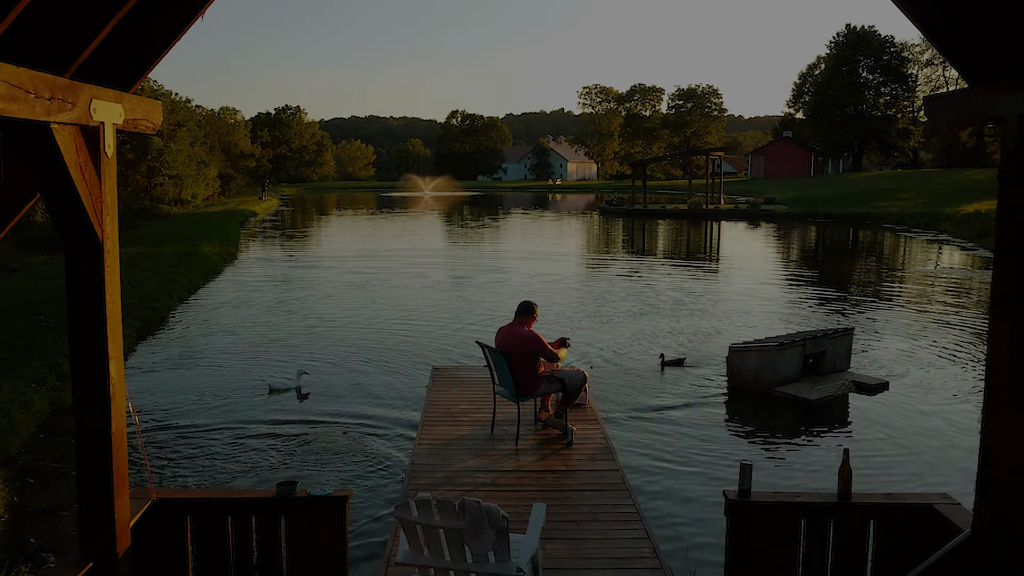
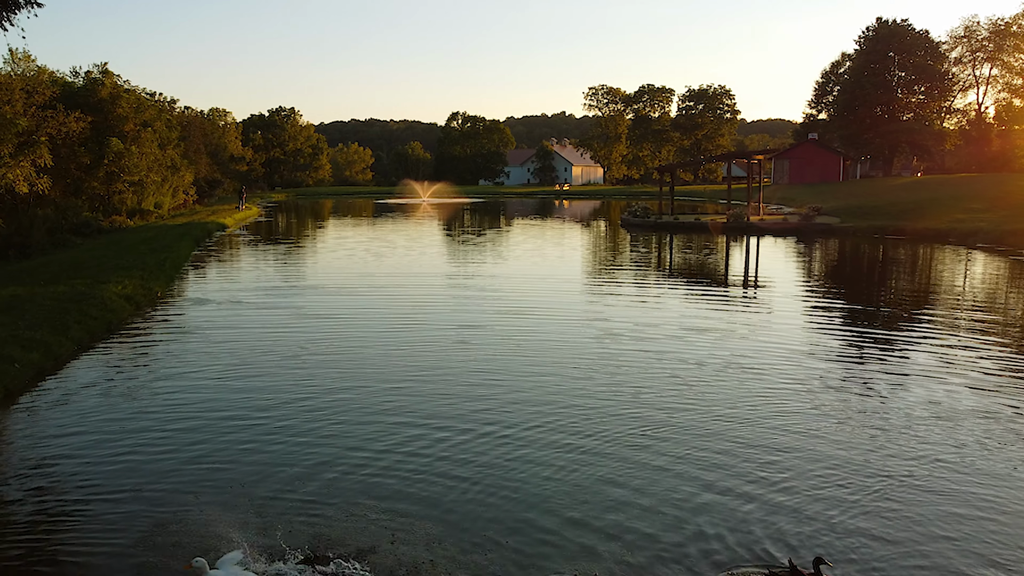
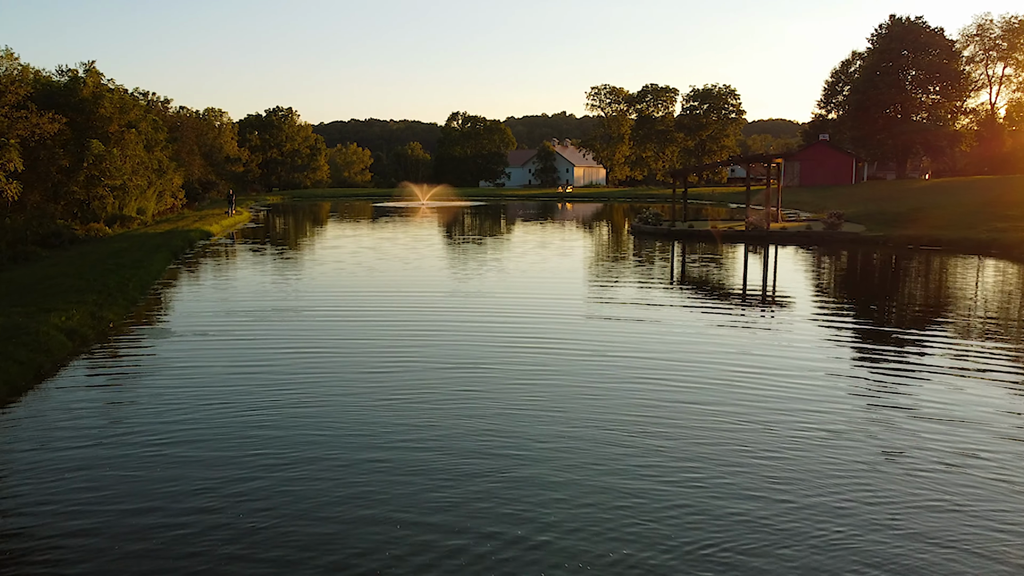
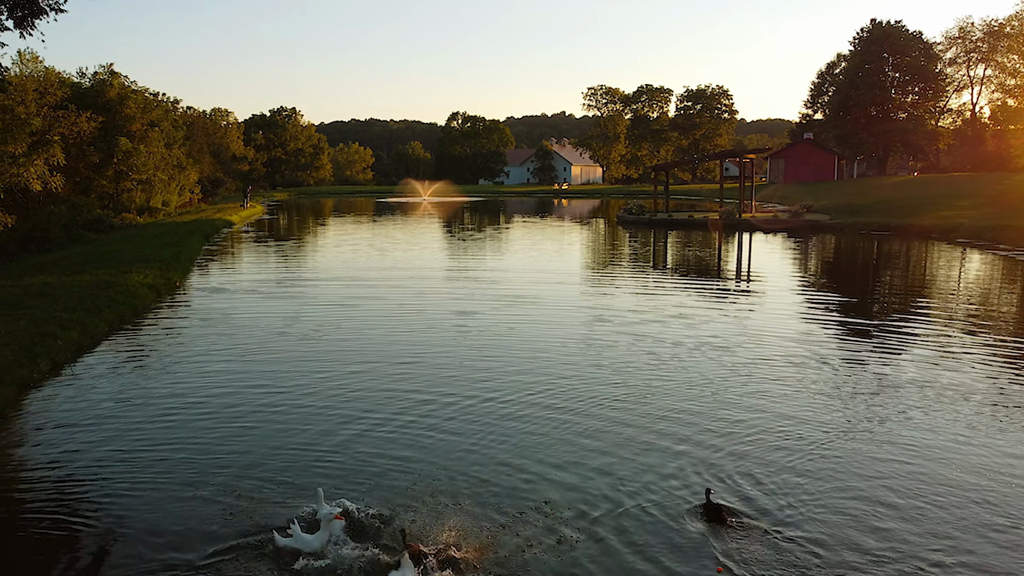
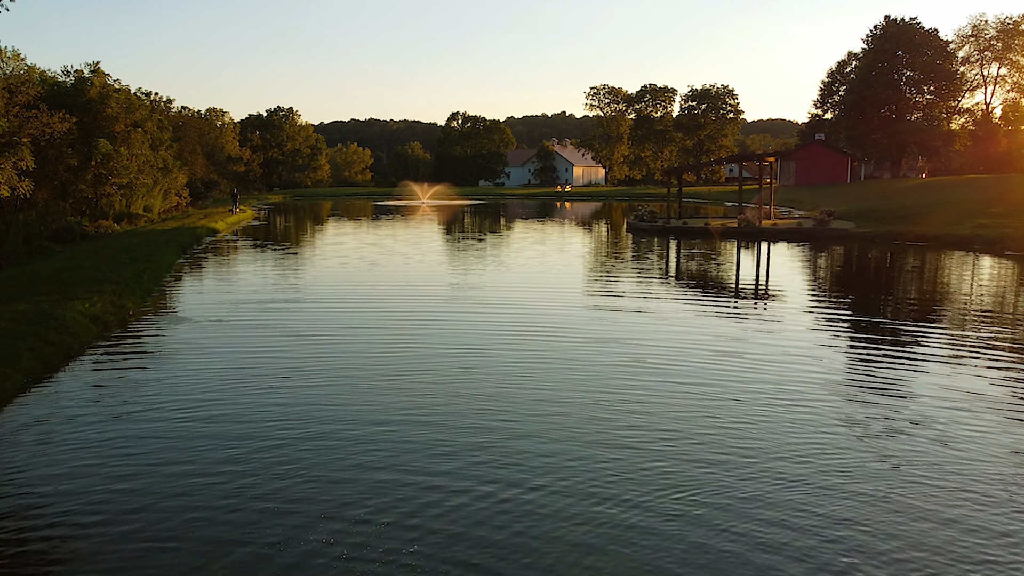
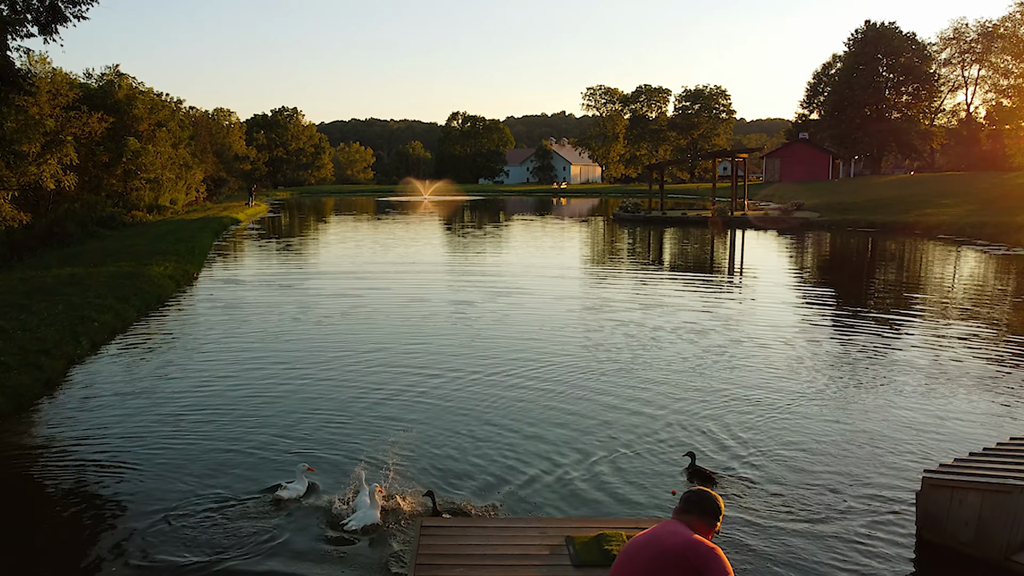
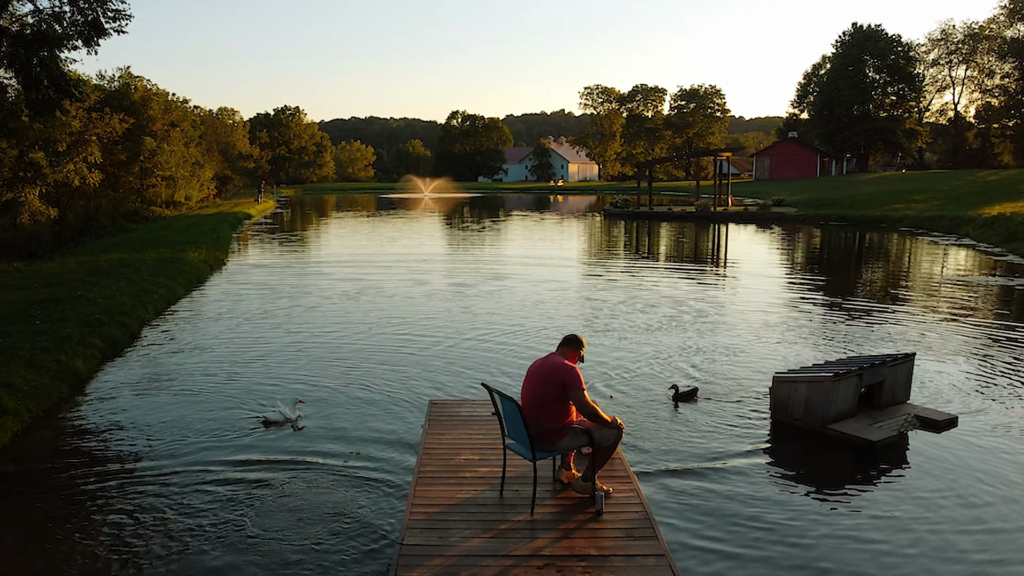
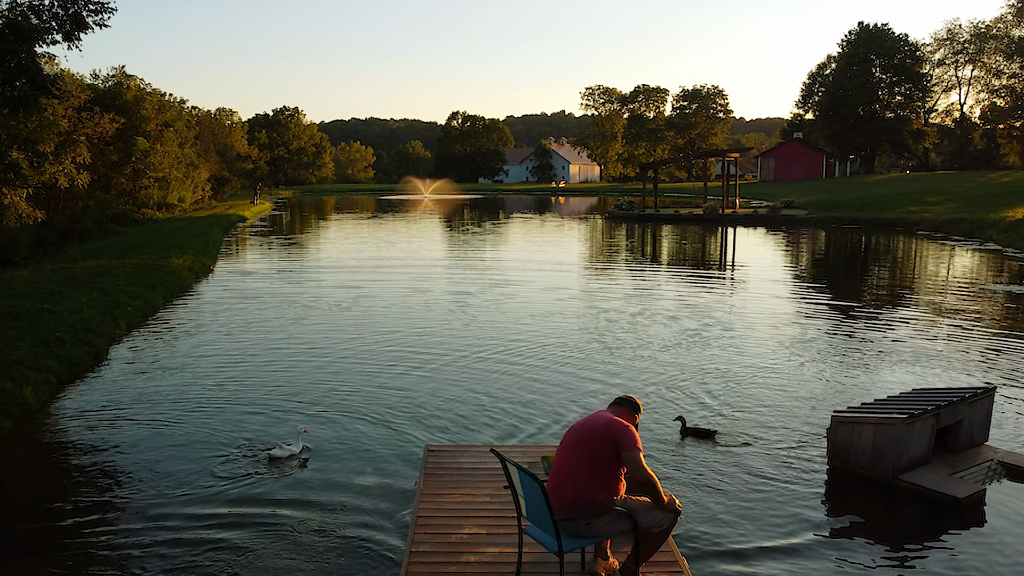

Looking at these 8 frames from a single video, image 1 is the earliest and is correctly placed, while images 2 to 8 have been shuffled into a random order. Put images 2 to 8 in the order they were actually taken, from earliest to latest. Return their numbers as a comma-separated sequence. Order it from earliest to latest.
7, 8, 6, 4, 2, 5, 3
